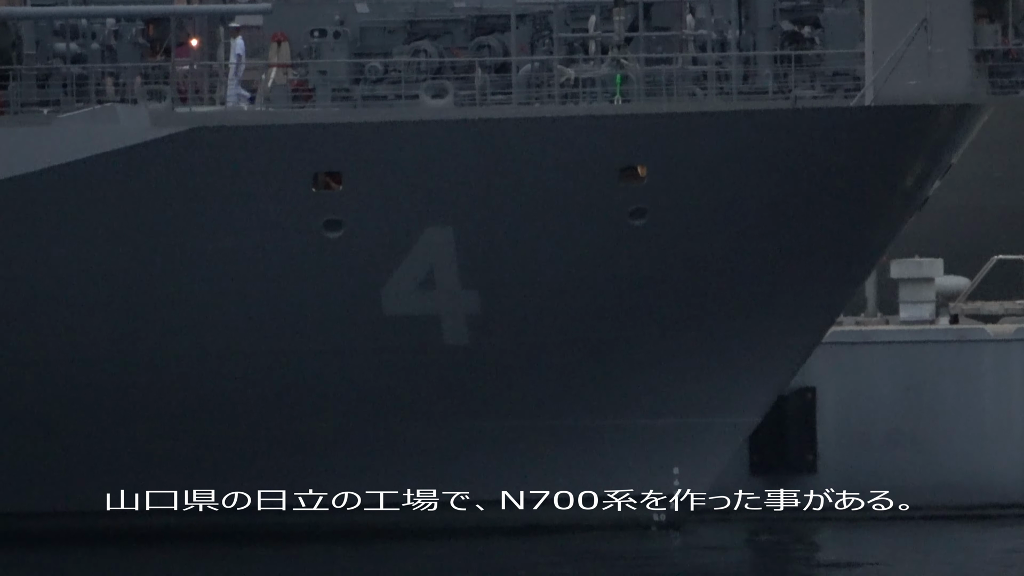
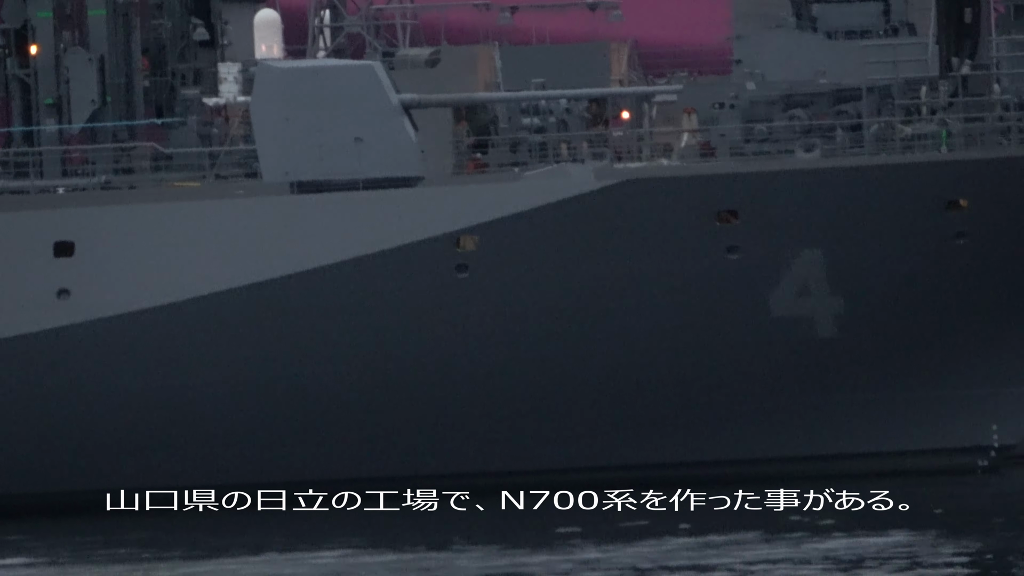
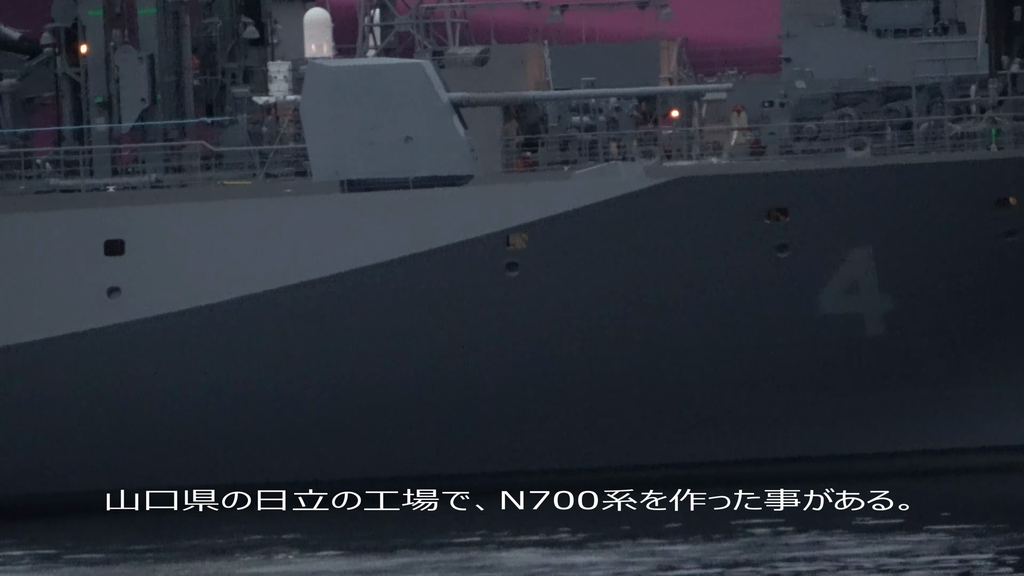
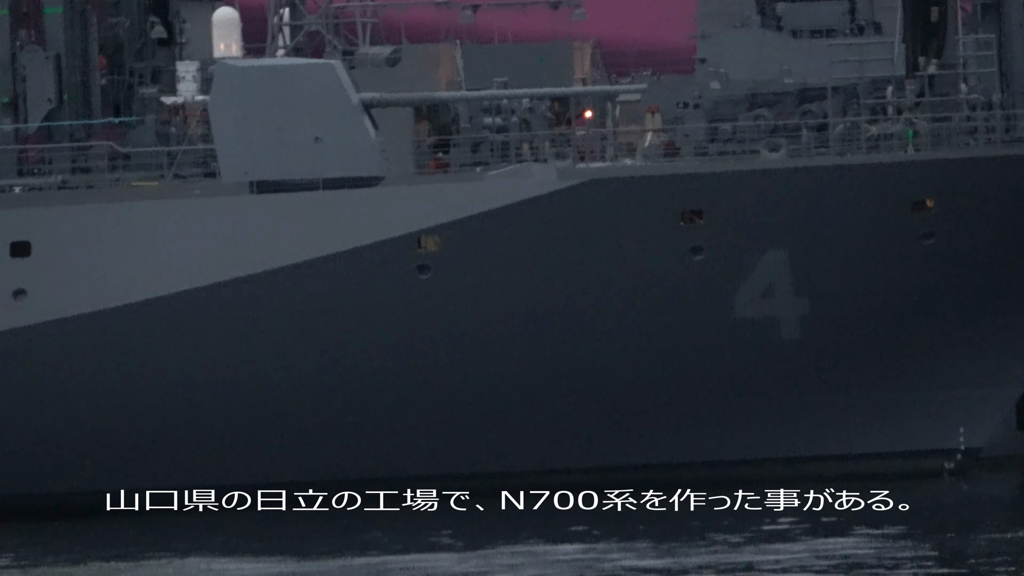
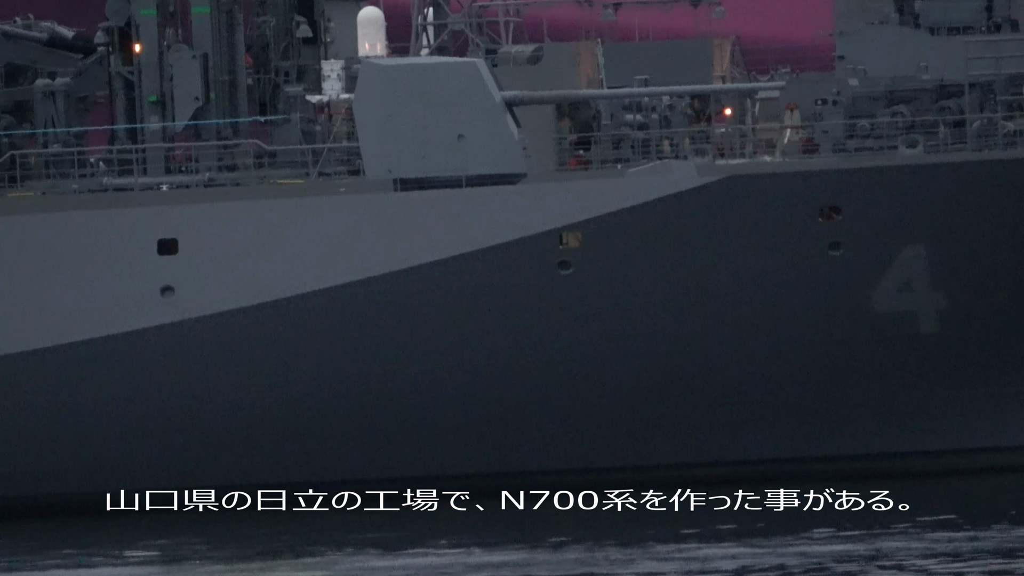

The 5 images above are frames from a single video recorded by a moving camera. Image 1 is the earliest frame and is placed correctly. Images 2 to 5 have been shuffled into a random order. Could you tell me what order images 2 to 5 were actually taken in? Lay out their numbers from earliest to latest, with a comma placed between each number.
4, 2, 3, 5
